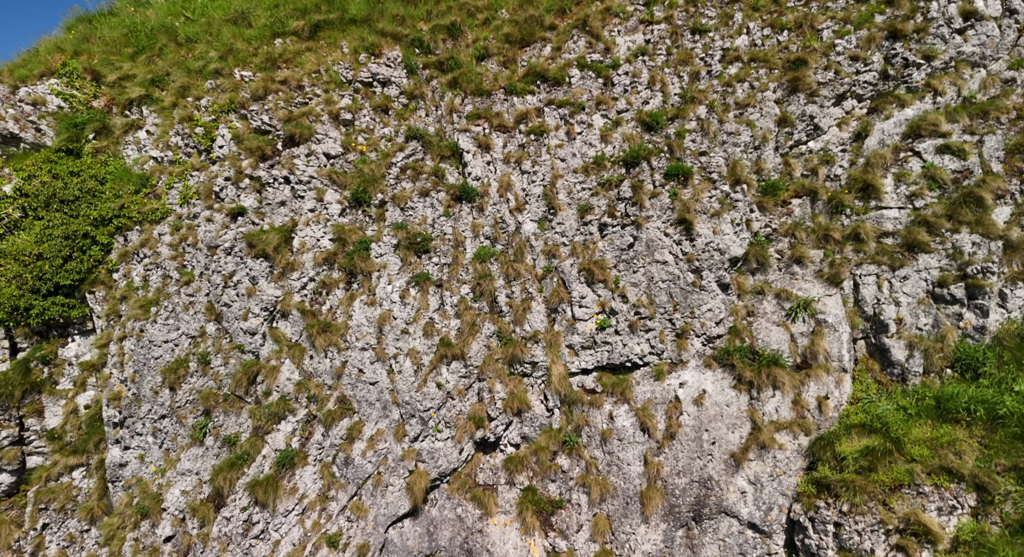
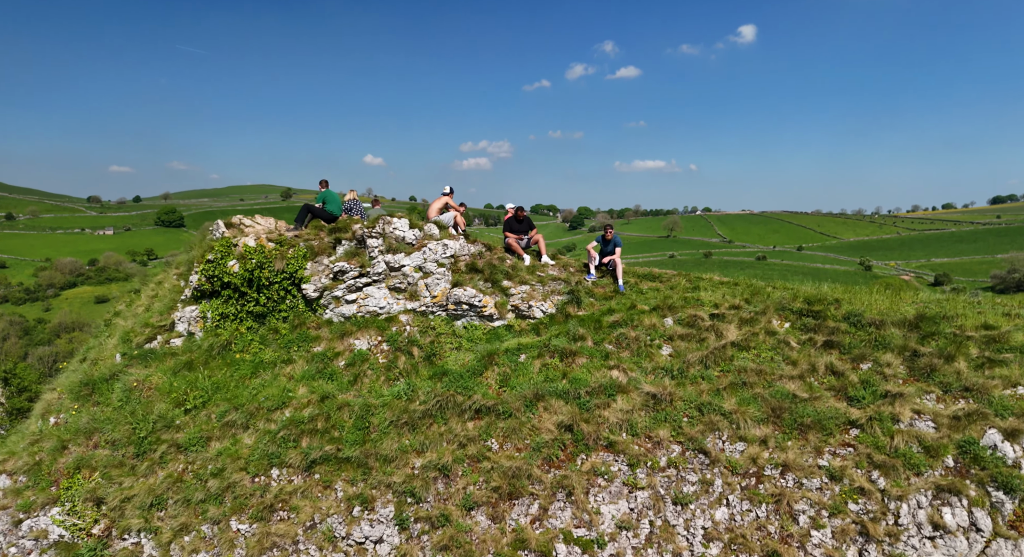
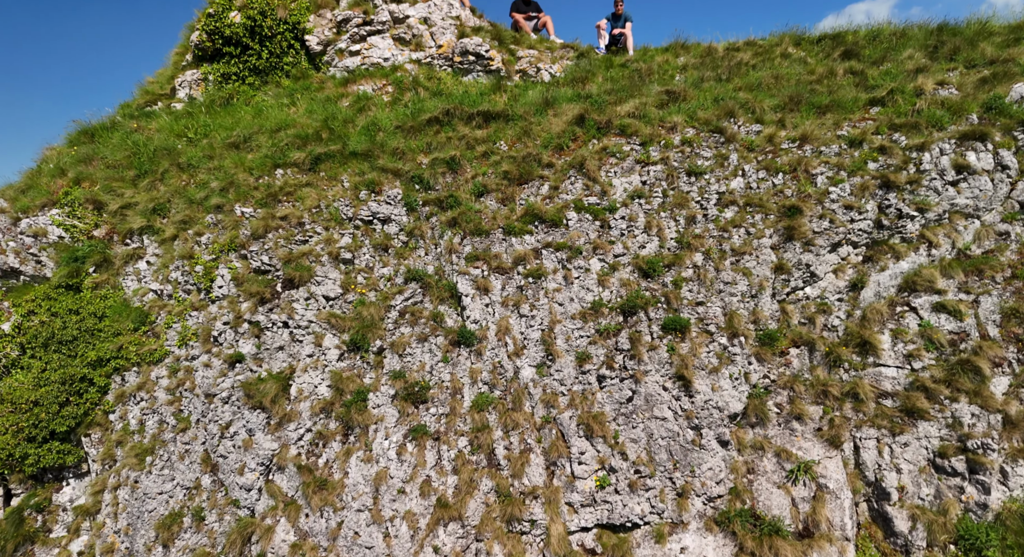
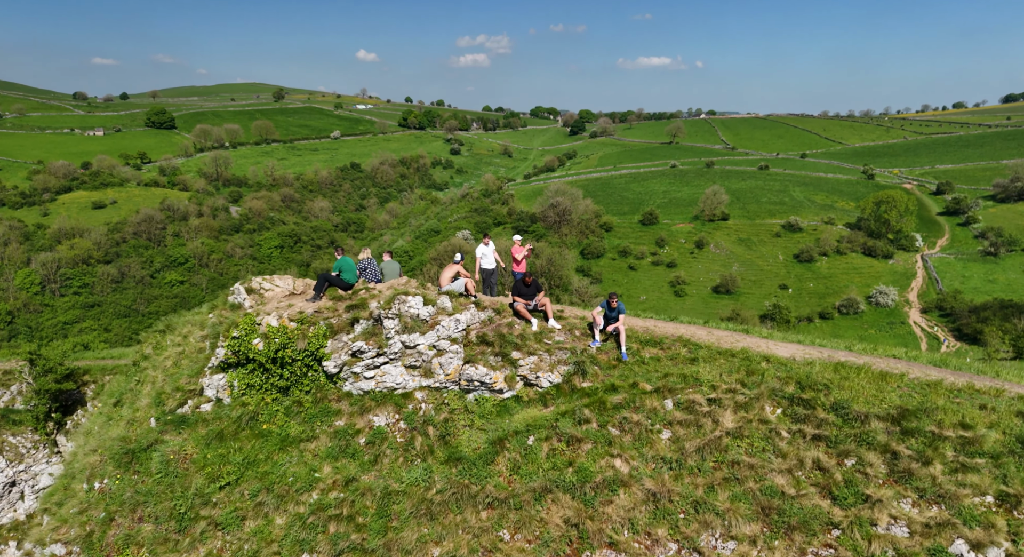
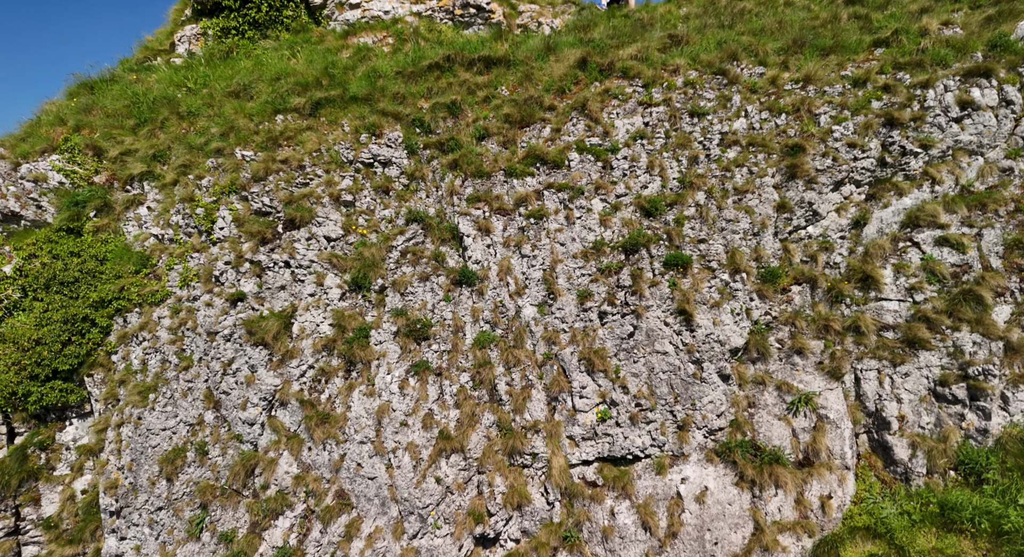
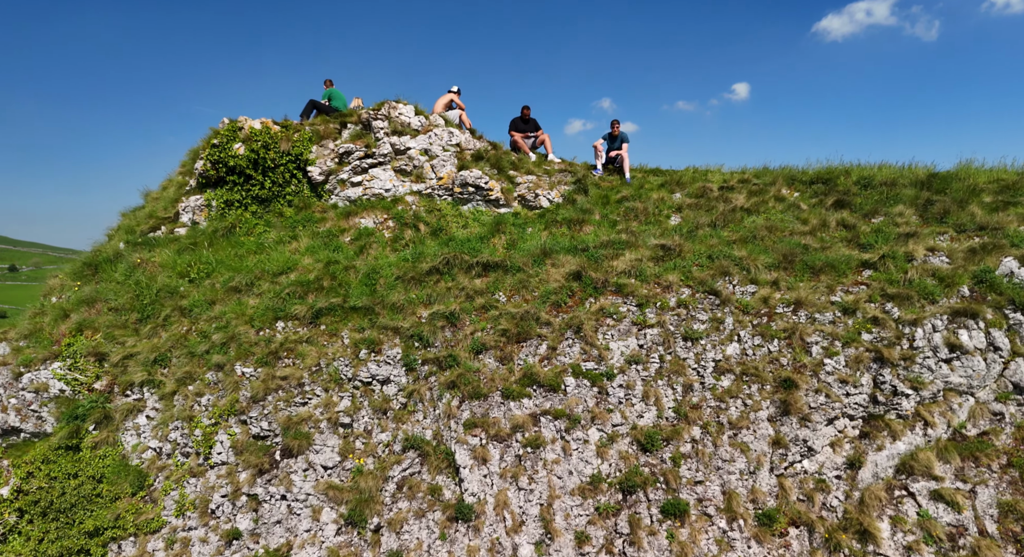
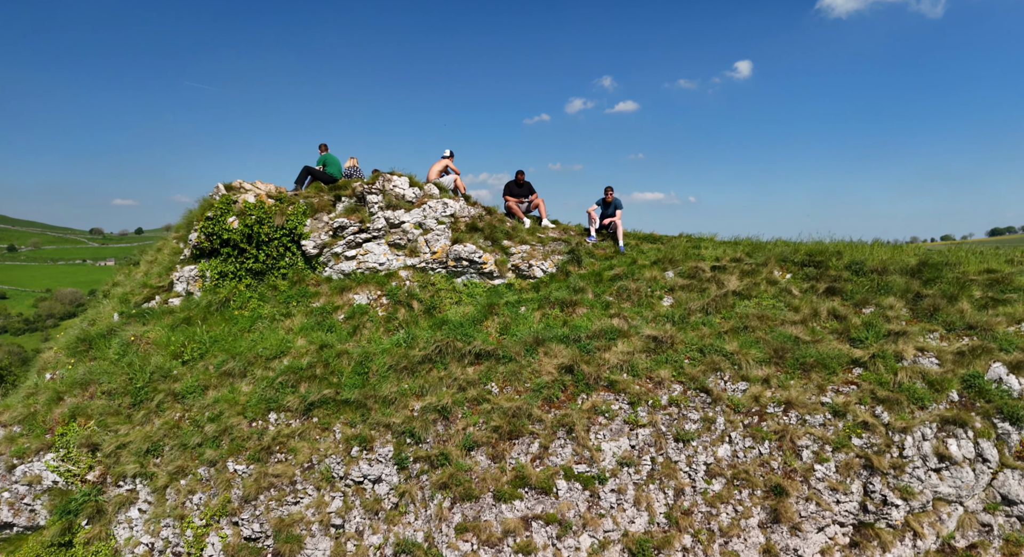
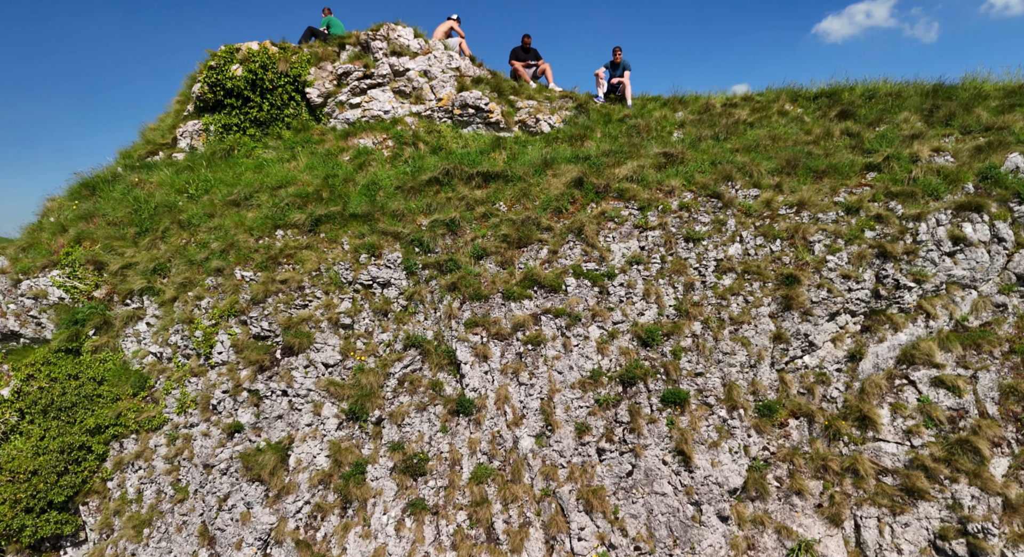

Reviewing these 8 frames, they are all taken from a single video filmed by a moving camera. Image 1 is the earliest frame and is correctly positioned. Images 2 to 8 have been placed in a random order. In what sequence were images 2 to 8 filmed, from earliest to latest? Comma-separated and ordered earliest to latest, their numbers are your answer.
5, 3, 8, 6, 7, 2, 4
